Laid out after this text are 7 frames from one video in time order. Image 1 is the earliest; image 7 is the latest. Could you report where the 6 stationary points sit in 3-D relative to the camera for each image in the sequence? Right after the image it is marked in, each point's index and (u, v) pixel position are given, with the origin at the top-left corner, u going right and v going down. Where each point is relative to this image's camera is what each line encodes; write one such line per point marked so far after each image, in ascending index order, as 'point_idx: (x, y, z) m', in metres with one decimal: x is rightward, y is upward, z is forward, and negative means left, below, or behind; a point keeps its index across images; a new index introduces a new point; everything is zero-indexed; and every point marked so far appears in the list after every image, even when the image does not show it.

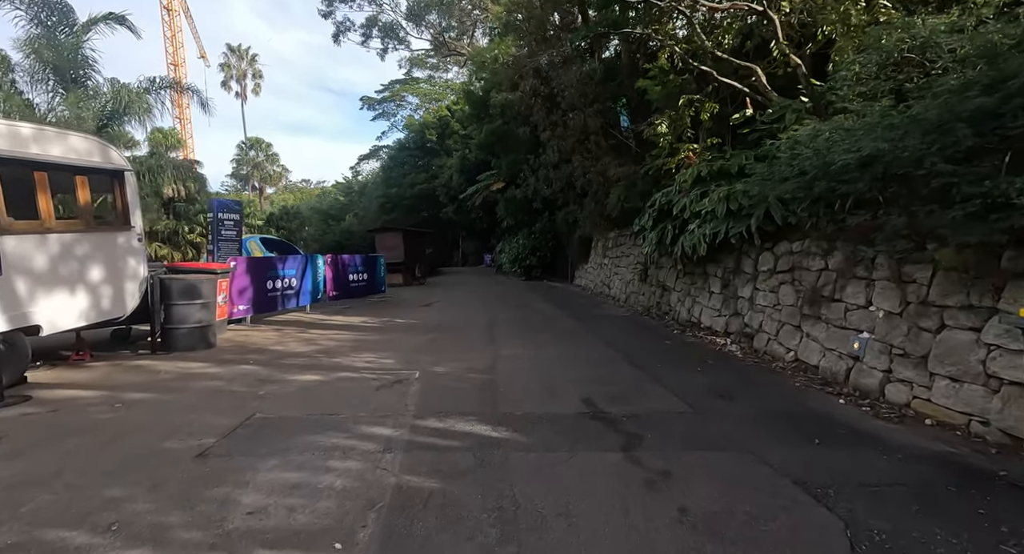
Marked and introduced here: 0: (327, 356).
0: (-2.7, -1.2, +6.8) m
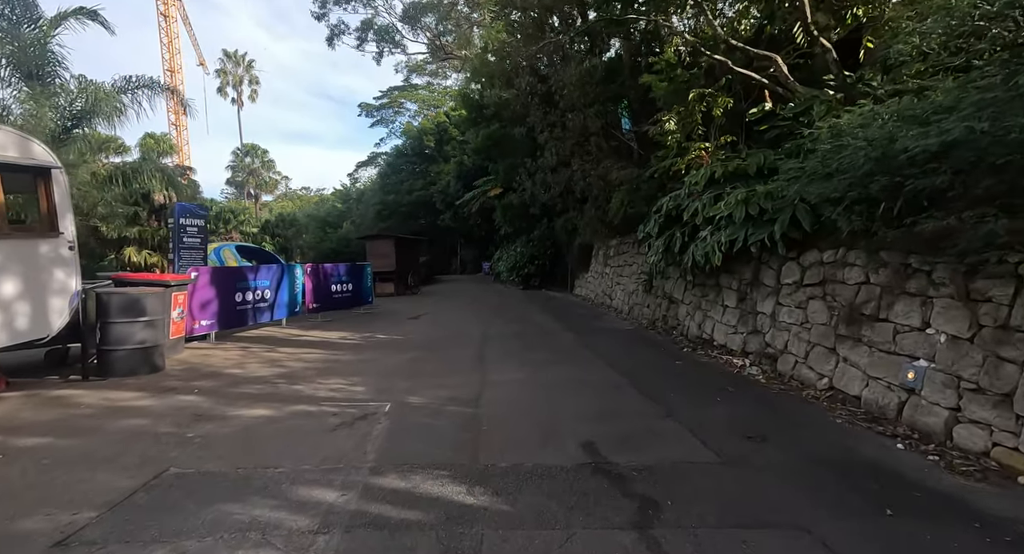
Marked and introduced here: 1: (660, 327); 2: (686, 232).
0: (-2.8, -1.3, +5.9) m
1: (+3.5, -1.2, +10.9) m
2: (+3.3, +0.8, +8.9) m
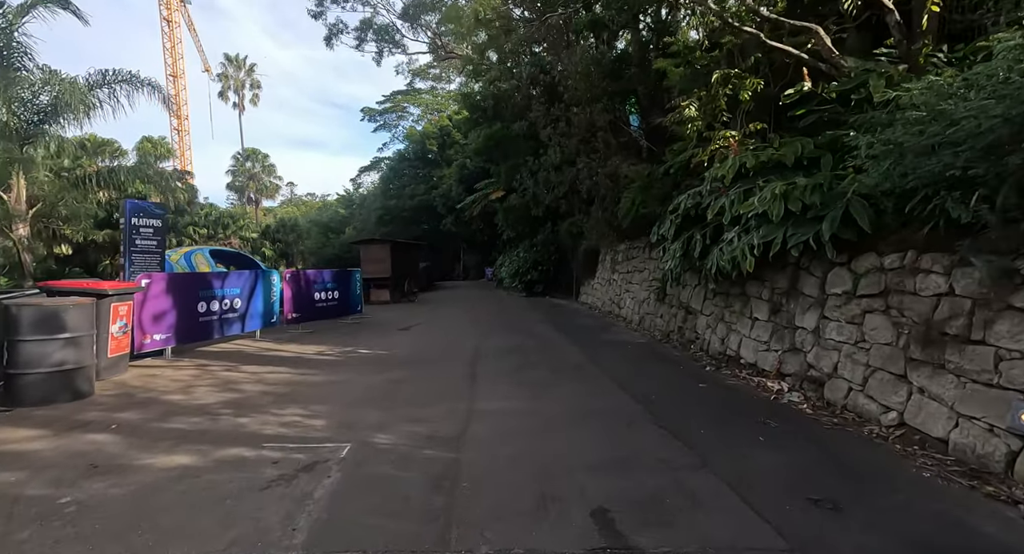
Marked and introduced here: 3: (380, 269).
0: (-2.9, -1.4, +4.8) m
1: (+3.5, -1.4, +9.8) m
2: (+3.3, +0.7, +7.8) m
3: (-5.5, +0.3, +19.1) m
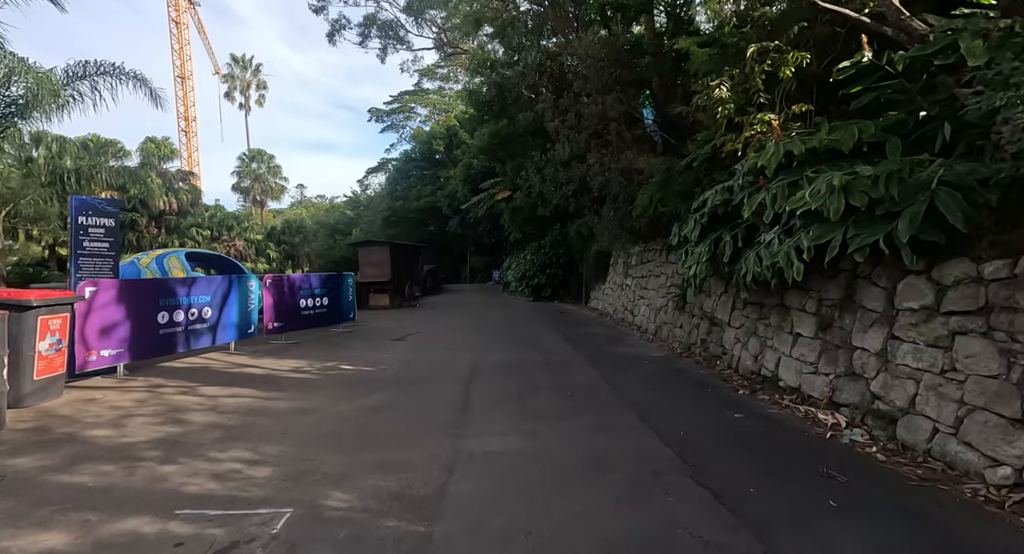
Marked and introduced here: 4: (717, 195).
0: (-2.9, -1.5, +3.9) m
1: (+3.6, -1.5, +8.8) m
2: (+3.3, +0.6, +6.8) m
3: (-5.2, +0.2, +18.2) m
4: (+3.1, +1.2, +6.9) m
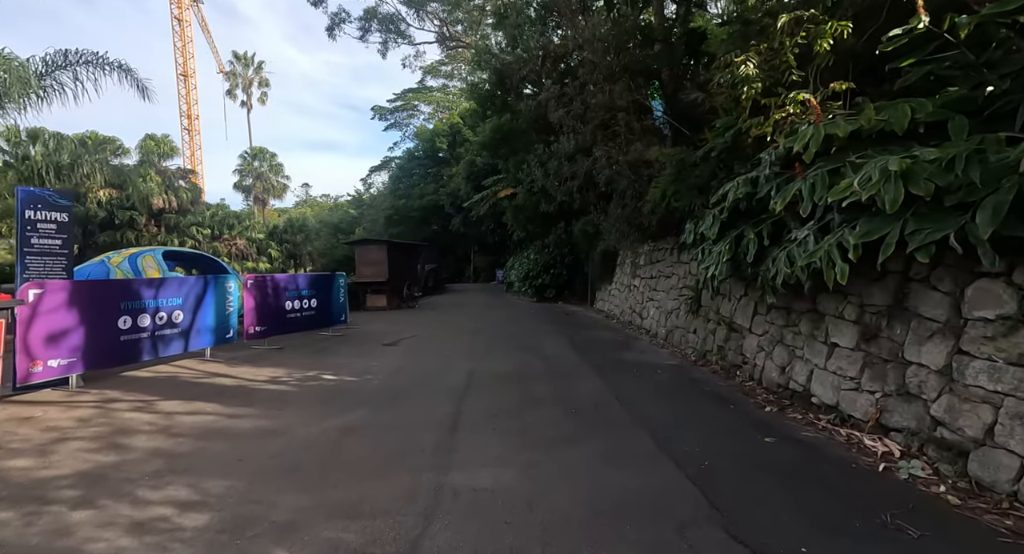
0: (-3.0, -1.5, +3.2) m
1: (+3.6, -1.5, +8.0) m
2: (+3.3, +0.6, +6.0) m
3: (-5.1, +0.2, +17.5) m
4: (+3.0, +1.2, +6.2) m
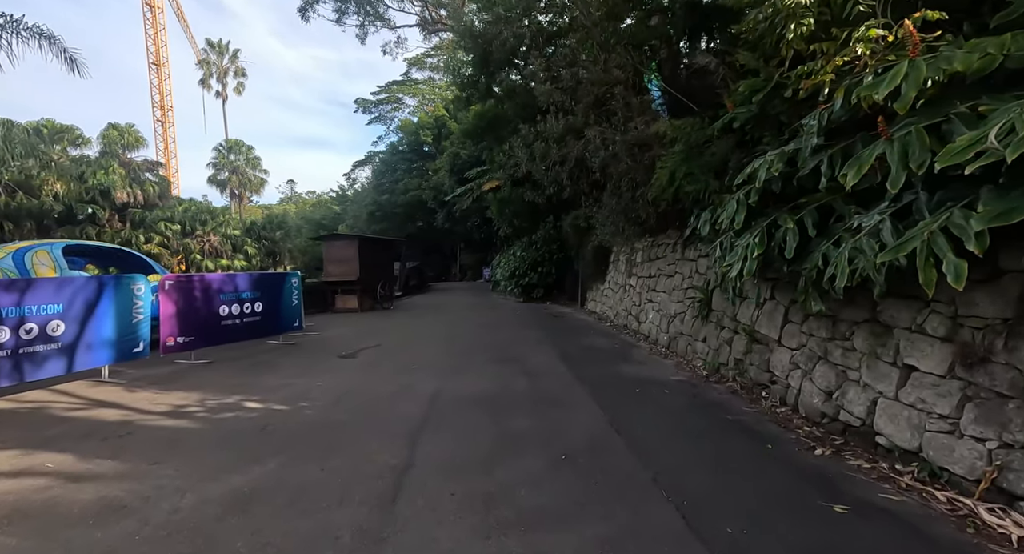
0: (-3.2, -1.5, +1.7) m
1: (+3.2, -1.5, +6.7) m
2: (+3.0, +0.6, +4.6) m
3: (-5.7, +0.2, +16.0) m
4: (+2.7, +1.2, +4.8) m
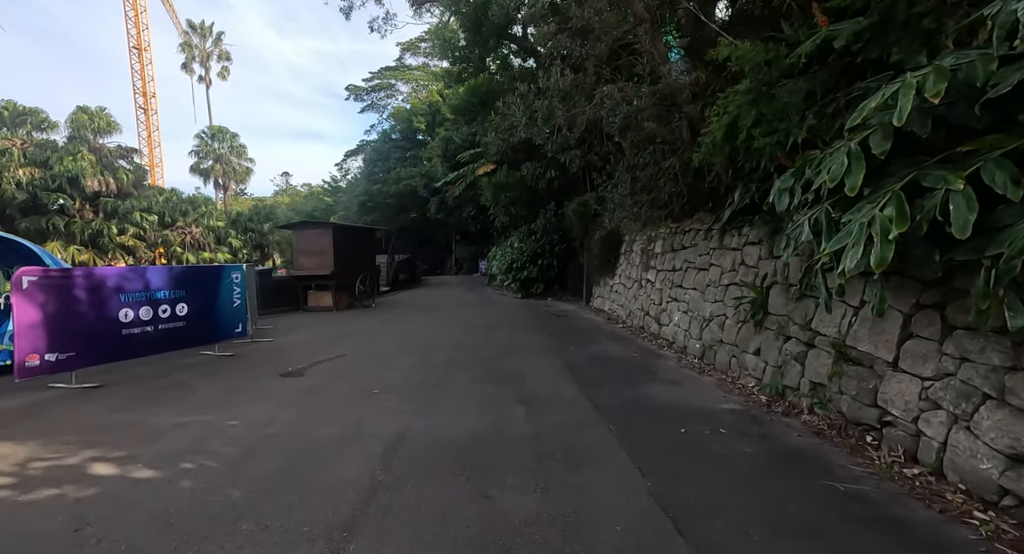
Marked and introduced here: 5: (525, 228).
0: (-3.3, -1.6, -0.2) m
1: (+3.2, -1.4, +4.8) m
2: (+3.0, +0.6, +2.7) m
3: (-5.8, +0.4, +14.0) m
4: (+2.7, +1.2, +2.9) m
5: (+0.6, +2.1, +19.5) m
